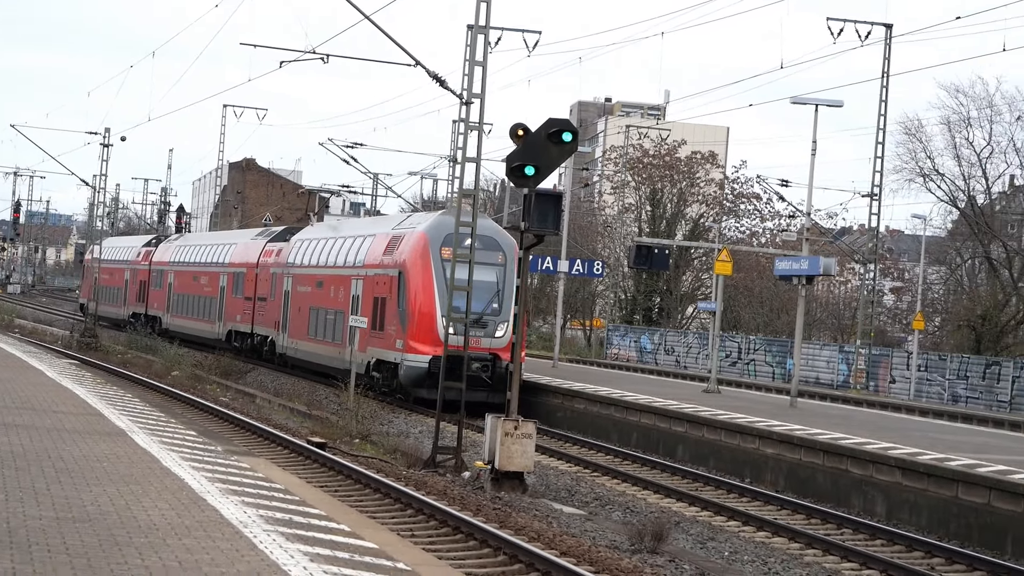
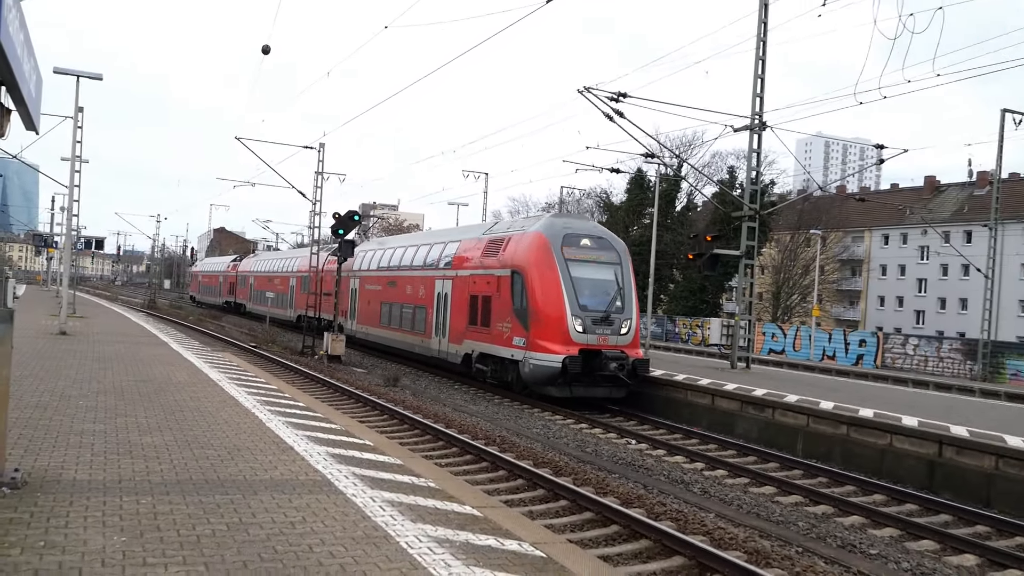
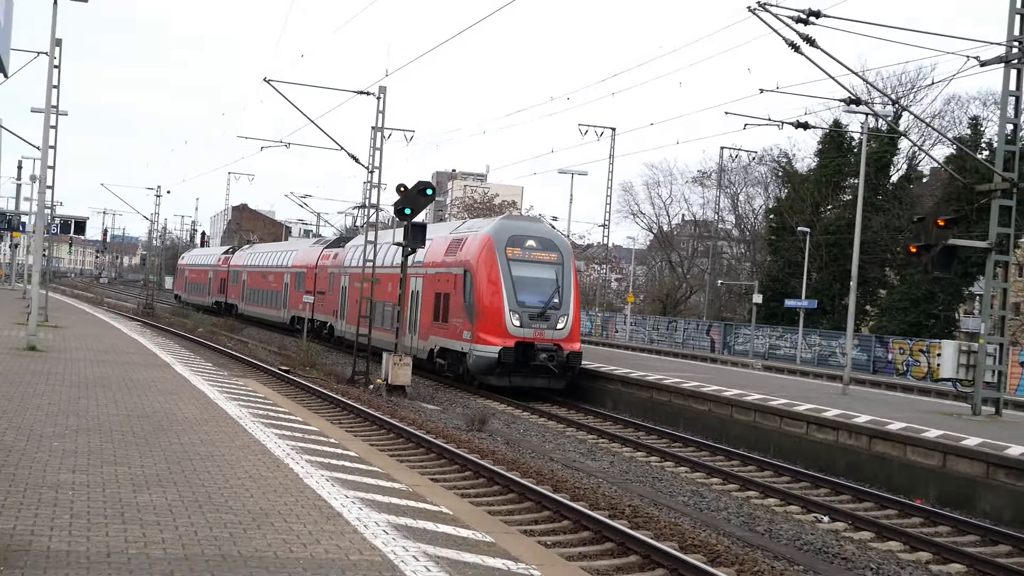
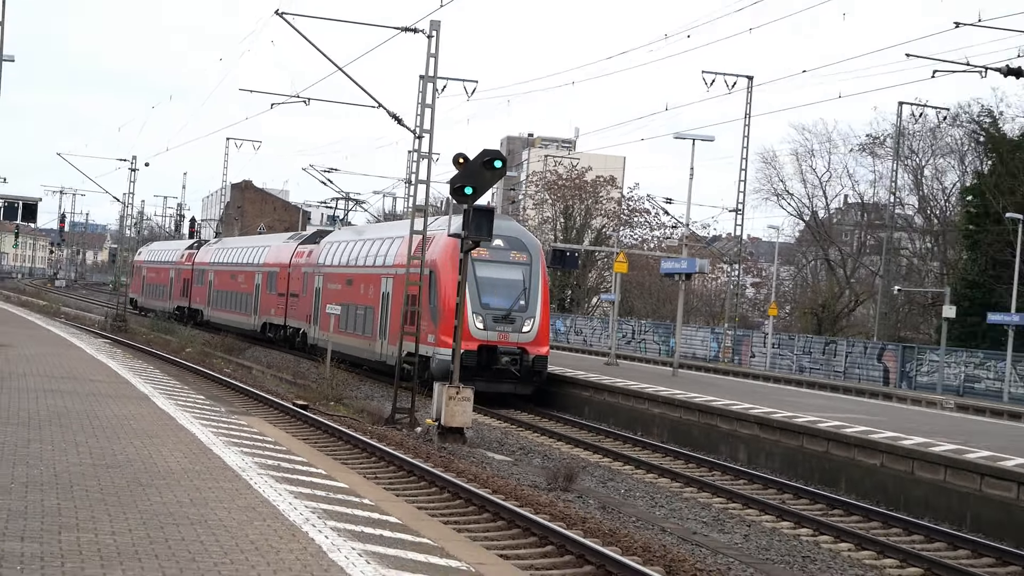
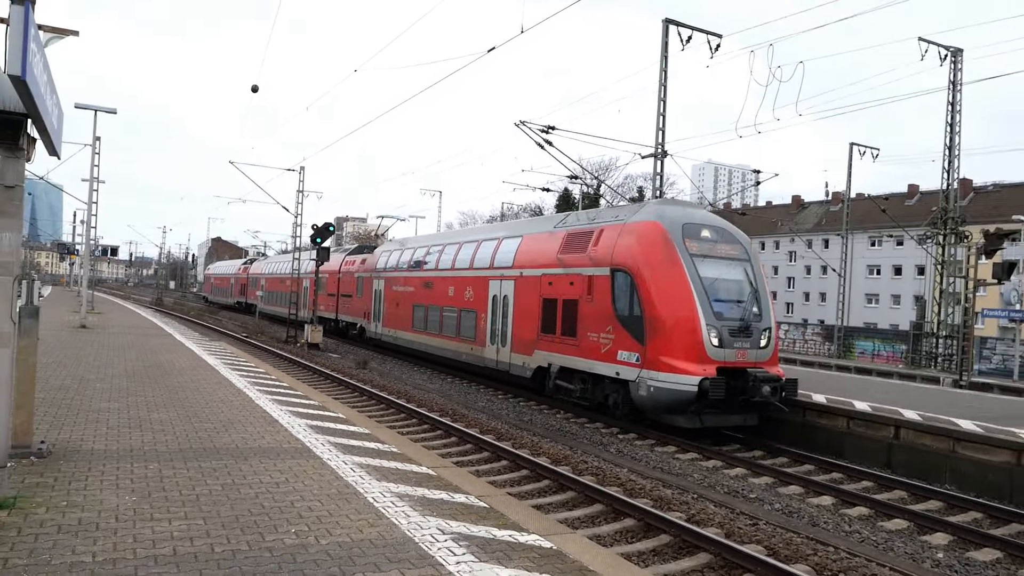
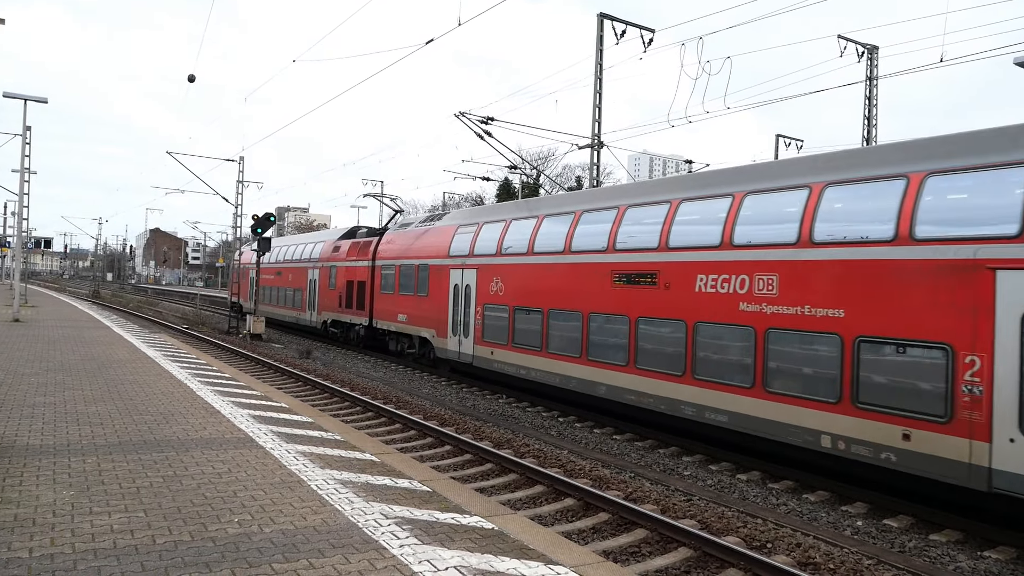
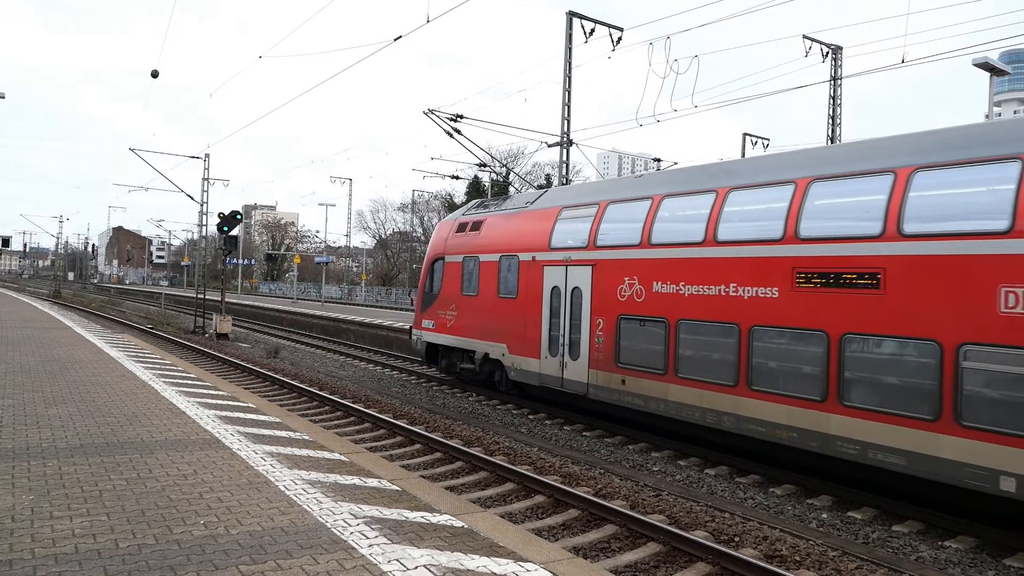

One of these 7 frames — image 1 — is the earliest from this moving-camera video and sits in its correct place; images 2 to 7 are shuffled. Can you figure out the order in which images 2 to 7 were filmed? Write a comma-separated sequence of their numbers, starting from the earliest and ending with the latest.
4, 3, 2, 5, 6, 7
